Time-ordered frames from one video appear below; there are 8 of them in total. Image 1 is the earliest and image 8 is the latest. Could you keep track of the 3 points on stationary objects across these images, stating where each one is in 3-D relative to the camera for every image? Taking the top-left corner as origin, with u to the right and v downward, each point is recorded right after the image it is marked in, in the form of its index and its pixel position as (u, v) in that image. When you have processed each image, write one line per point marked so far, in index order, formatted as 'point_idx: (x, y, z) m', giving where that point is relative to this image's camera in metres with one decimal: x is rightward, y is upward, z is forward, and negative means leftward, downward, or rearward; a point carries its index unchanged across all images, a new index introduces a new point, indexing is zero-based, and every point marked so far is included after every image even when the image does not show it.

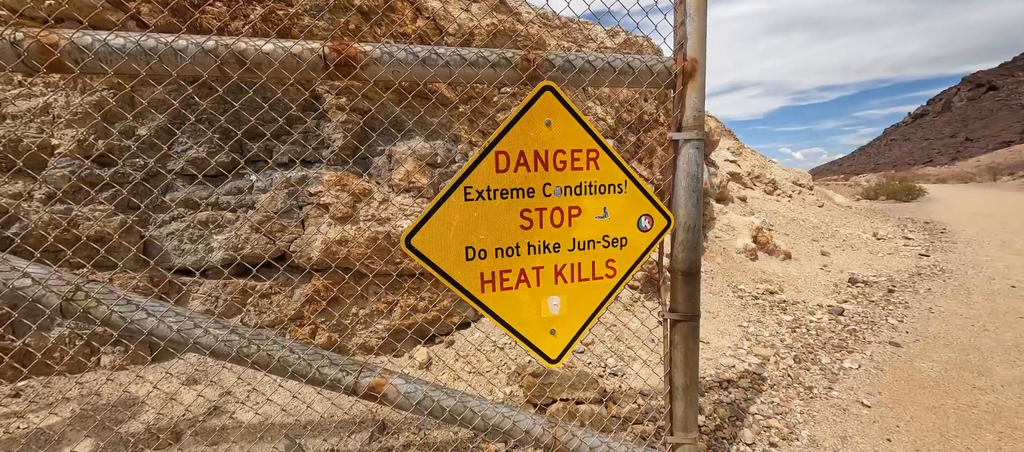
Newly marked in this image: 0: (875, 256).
0: (+7.9, -0.7, +7.8) m
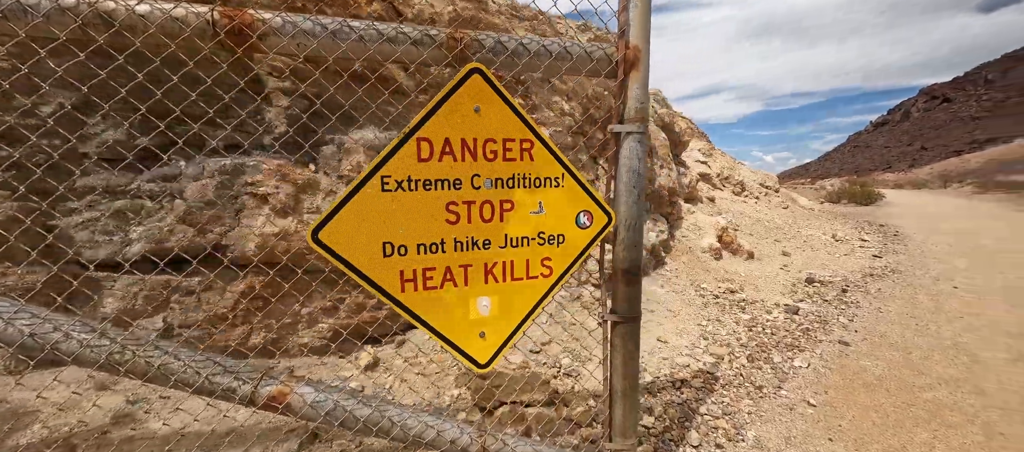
0: (+7.2, -0.7, +8.0) m
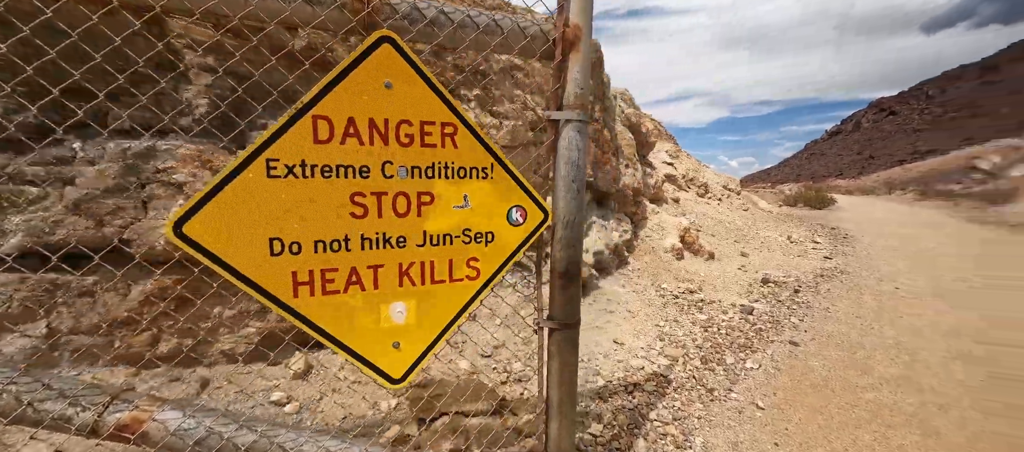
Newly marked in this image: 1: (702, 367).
0: (+6.4, -0.7, +8.3) m
1: (+2.0, -1.5, +3.8) m
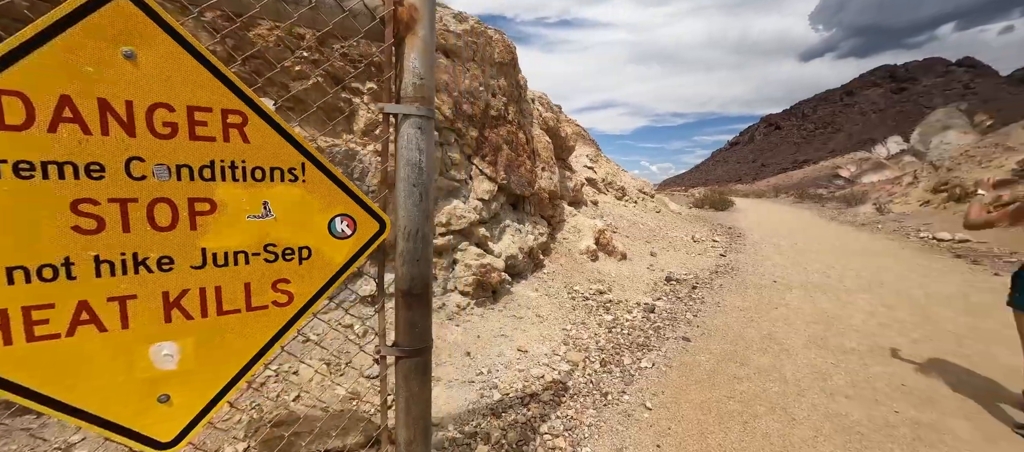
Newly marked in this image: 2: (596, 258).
0: (+4.5, -0.8, +9.0) m
1: (+0.9, -1.5, +3.8) m
2: (+1.8, -0.7, +7.5) m
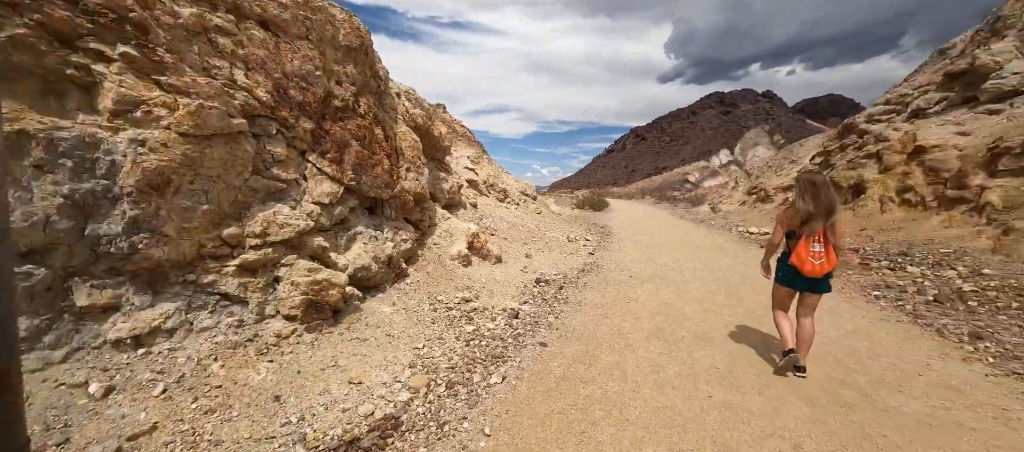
0: (+1.3, -0.8, +9.3) m
1: (-0.6, -1.6, +3.4) m
2: (-0.9, -0.8, +7.2) m
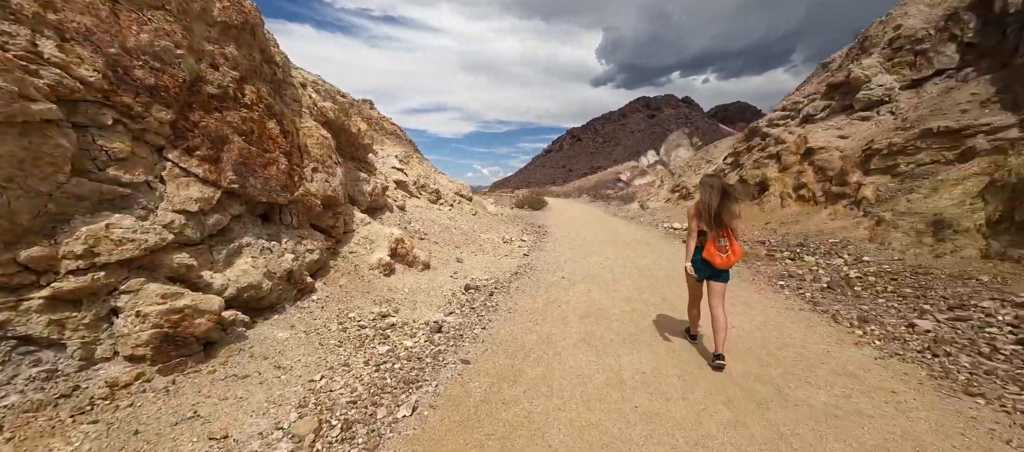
0: (-0.4, -0.8, +9.0) m
1: (-1.4, -1.7, +2.8) m
2: (-2.2, -0.9, +6.6) m
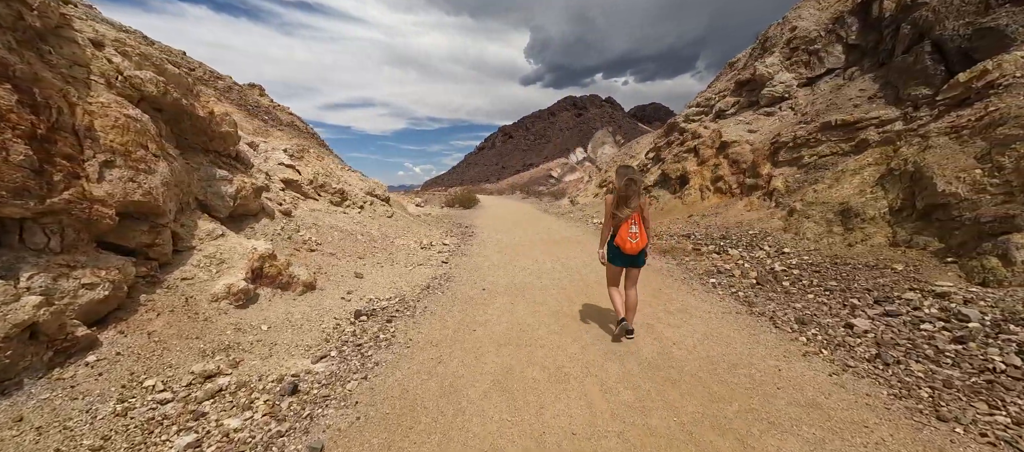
0: (-2.2, -0.9, +7.6) m
1: (-2.1, -1.9, +1.3) m
2: (-3.6, -1.1, +4.8) m
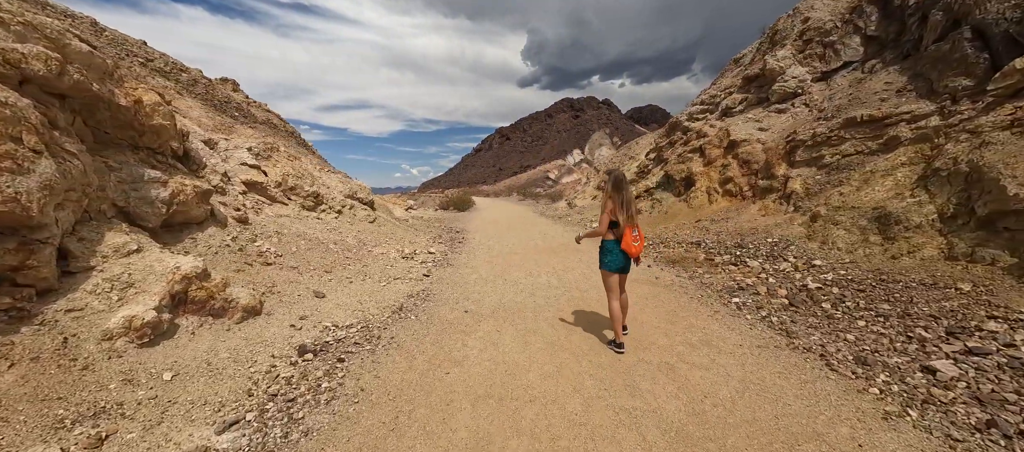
0: (-2.4, -1.1, +6.5) m
1: (-2.2, -2.0, +0.3) m
2: (-3.8, -1.2, +3.8) m
